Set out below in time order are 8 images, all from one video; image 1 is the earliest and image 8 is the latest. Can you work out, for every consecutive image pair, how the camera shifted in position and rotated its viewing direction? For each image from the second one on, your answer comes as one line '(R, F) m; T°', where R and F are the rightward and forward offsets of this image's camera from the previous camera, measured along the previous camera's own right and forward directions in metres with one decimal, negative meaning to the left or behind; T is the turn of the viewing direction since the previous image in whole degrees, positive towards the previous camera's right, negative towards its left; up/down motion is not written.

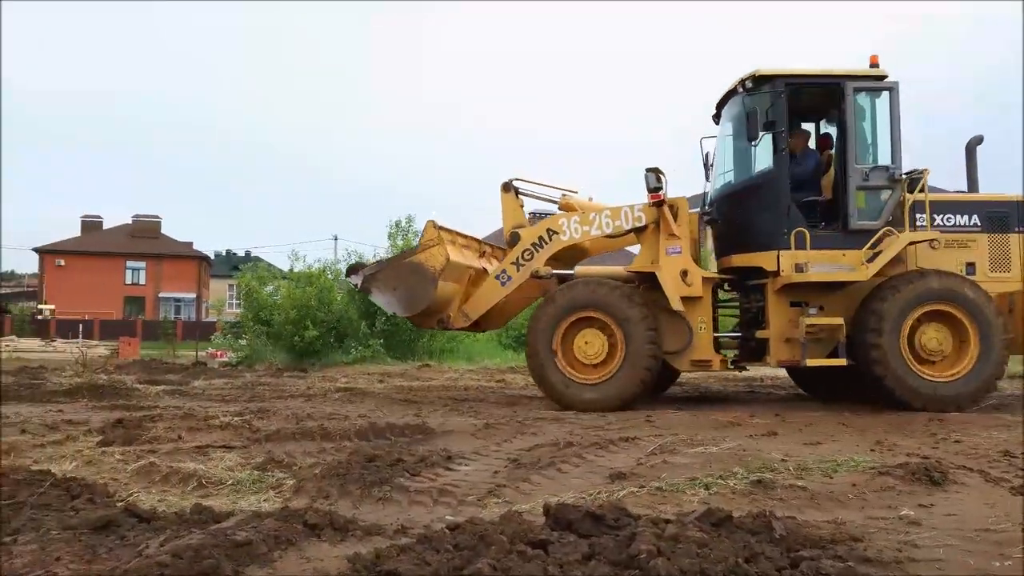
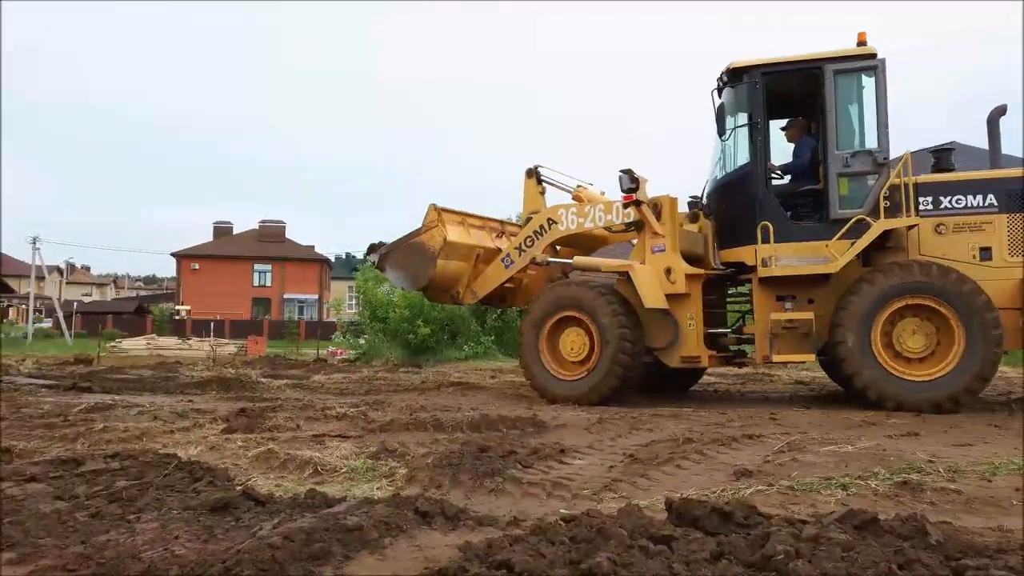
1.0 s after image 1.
(0.0, +0.2) m; -8°
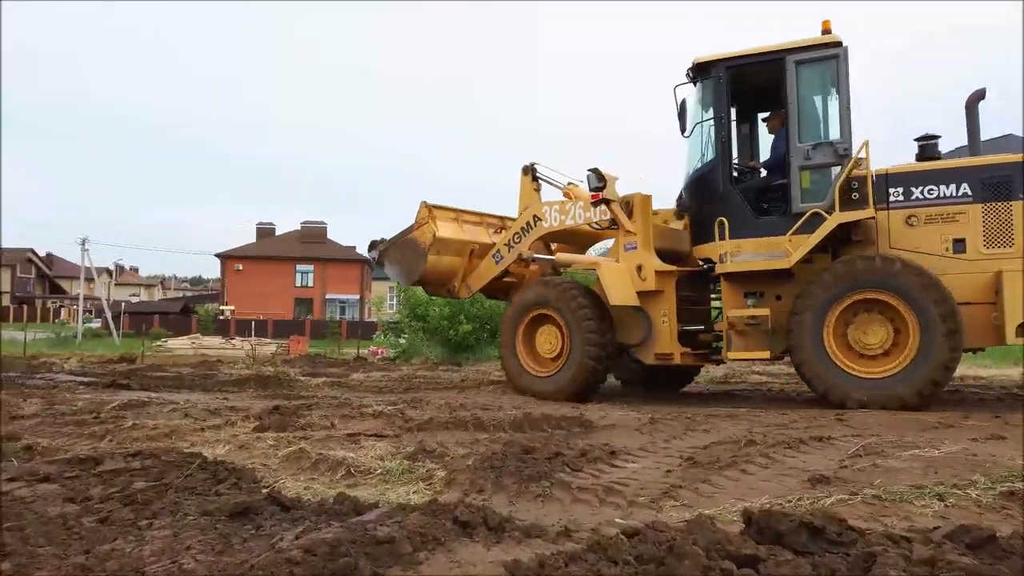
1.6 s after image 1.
(0.0, +0.4) m; -3°
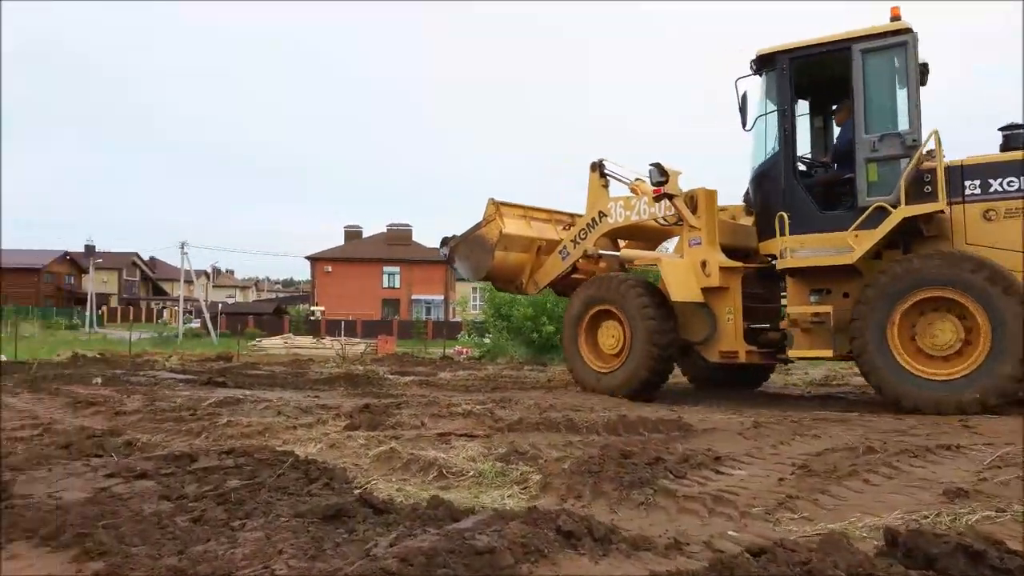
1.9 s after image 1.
(-0.1, +0.2) m; -6°
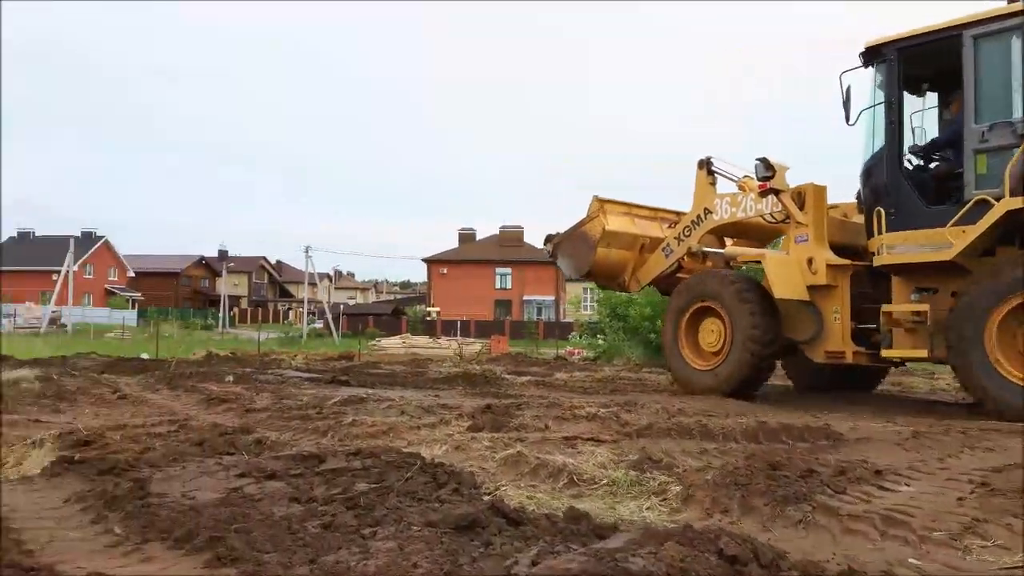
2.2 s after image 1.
(-0.1, +0.3) m; -8°
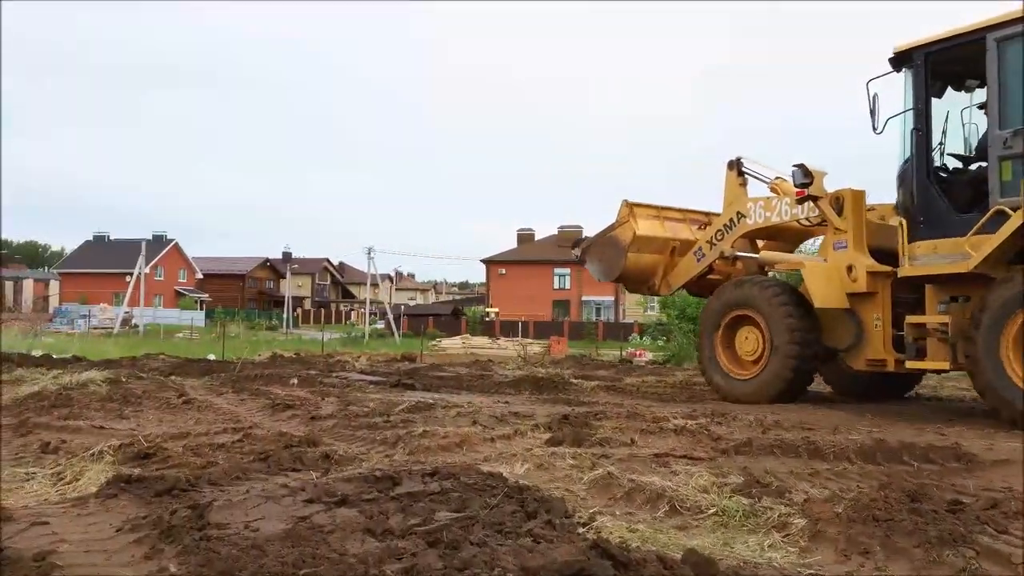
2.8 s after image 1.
(-0.2, +0.5) m; -4°
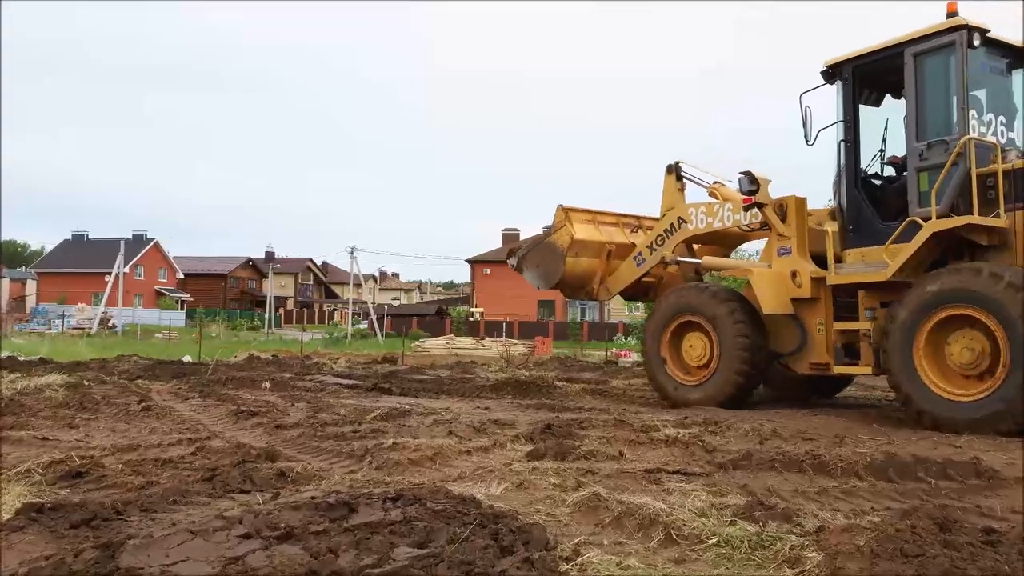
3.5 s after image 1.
(0.0, +0.5) m; +1°
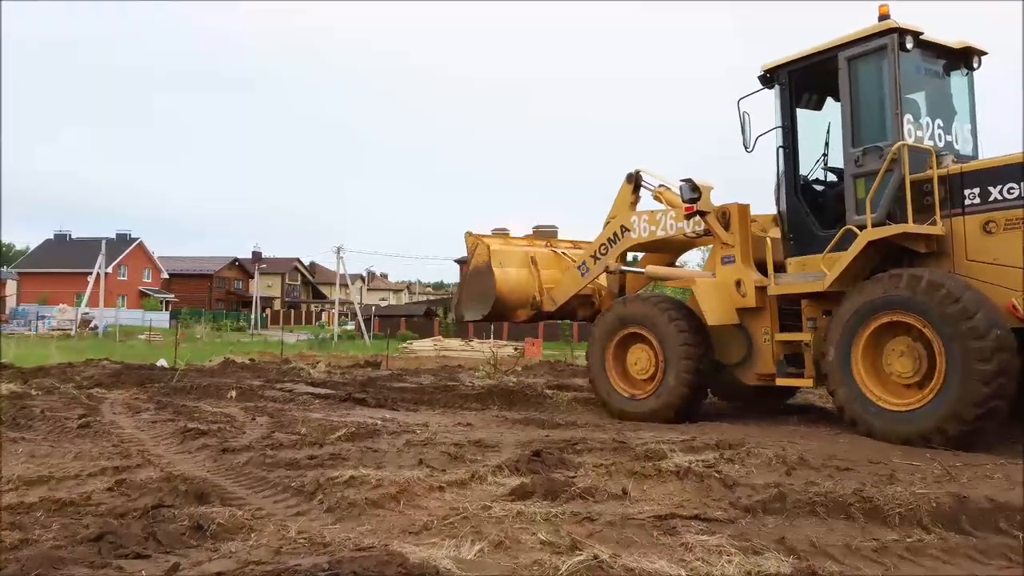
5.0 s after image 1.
(+0.1, +0.9) m; +1°
